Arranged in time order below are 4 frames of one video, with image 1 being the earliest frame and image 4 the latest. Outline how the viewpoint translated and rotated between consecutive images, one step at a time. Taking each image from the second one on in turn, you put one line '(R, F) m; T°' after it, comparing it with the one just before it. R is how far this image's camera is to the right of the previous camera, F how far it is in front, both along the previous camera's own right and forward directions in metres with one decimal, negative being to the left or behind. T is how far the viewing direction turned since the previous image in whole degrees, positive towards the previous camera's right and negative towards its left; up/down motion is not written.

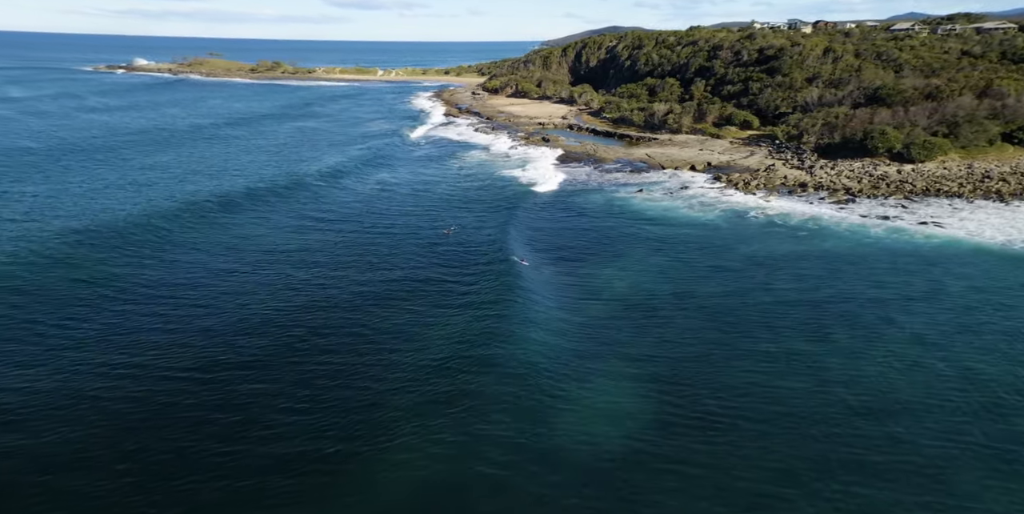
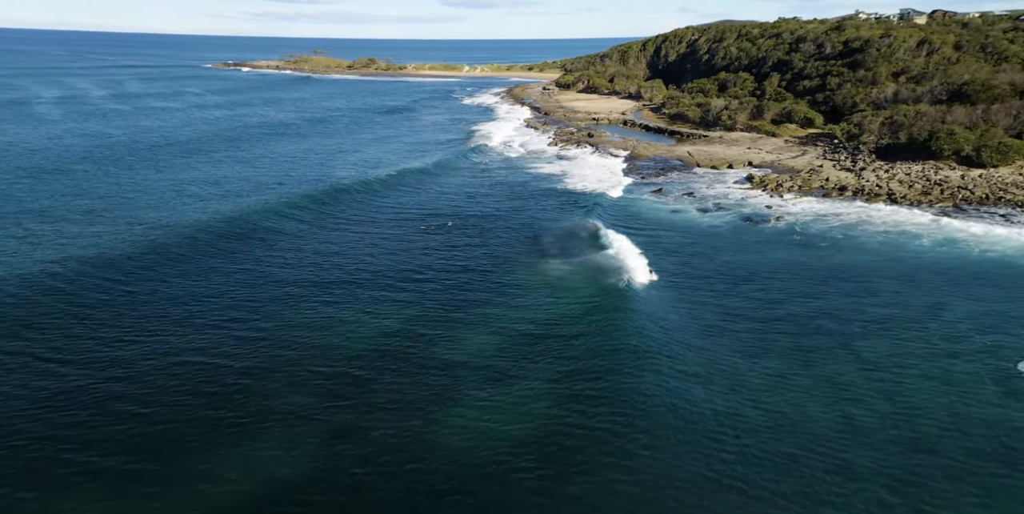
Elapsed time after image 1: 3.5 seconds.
(+7.5, +2.0) m; -9°
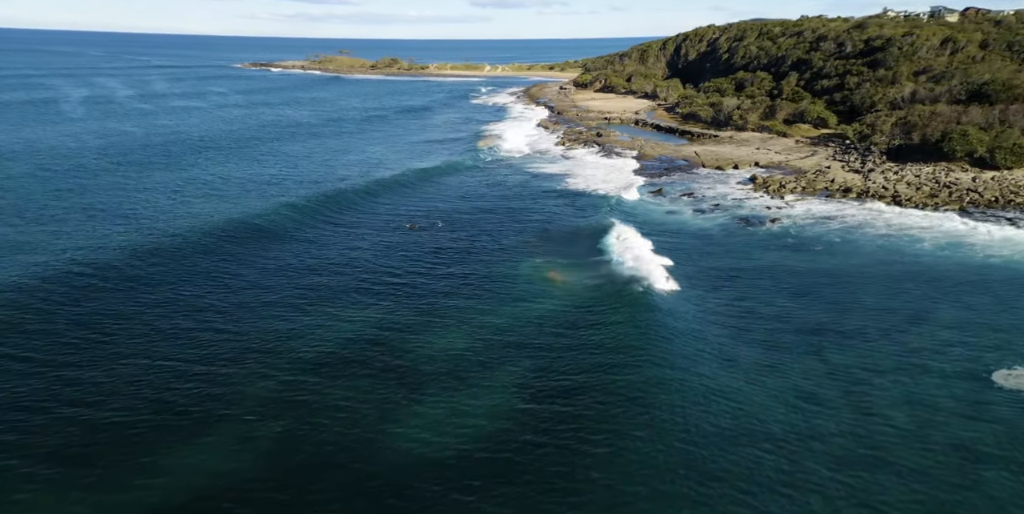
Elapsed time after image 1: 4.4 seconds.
(+2.3, +0.3) m; -2°
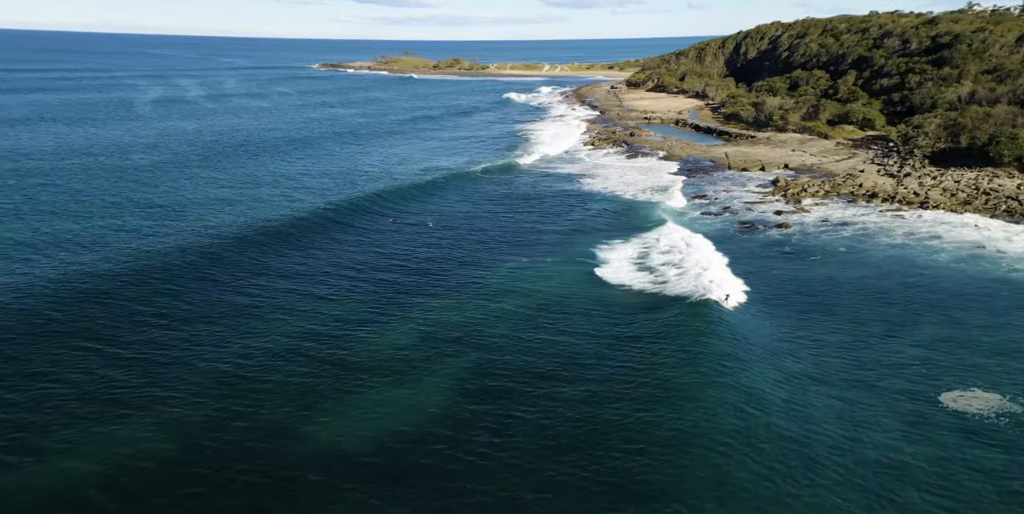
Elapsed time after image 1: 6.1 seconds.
(+4.9, +0.9) m; -6°
